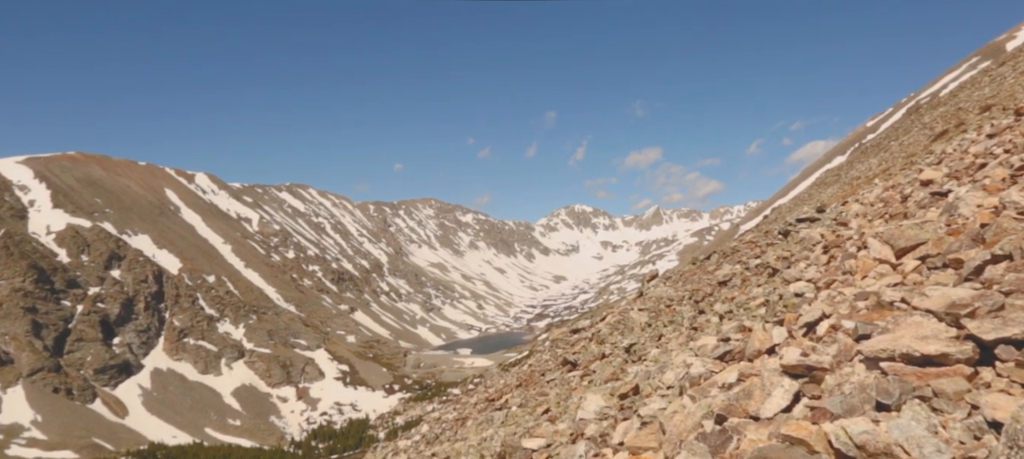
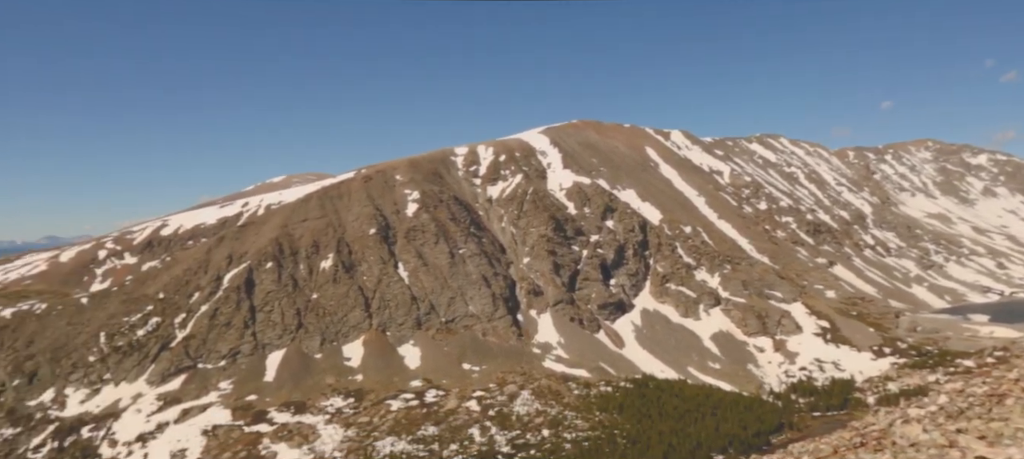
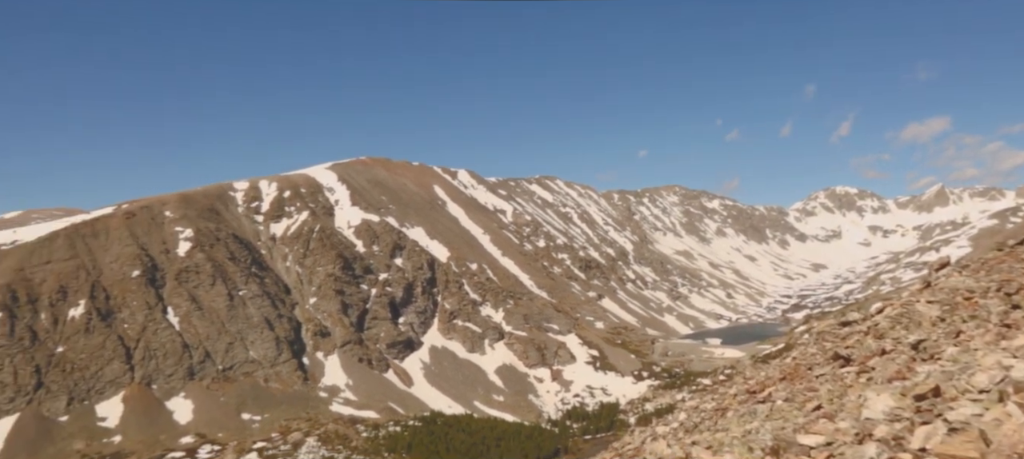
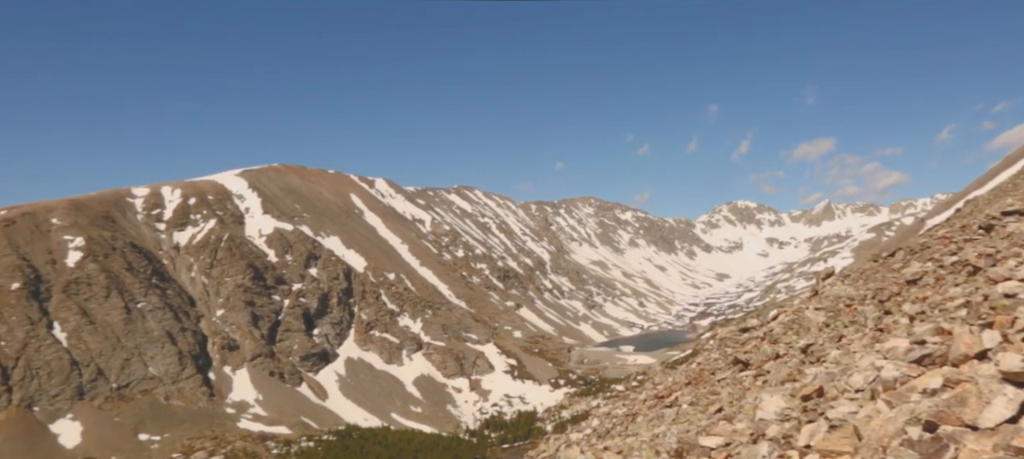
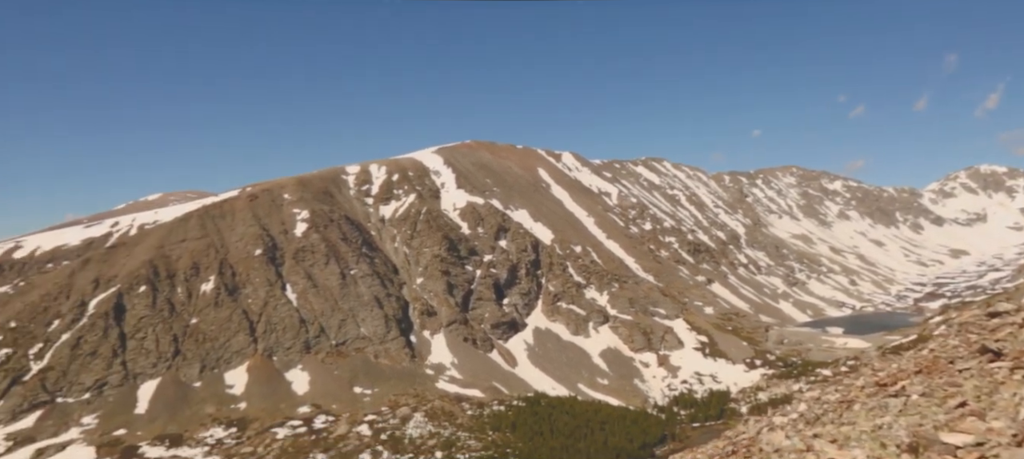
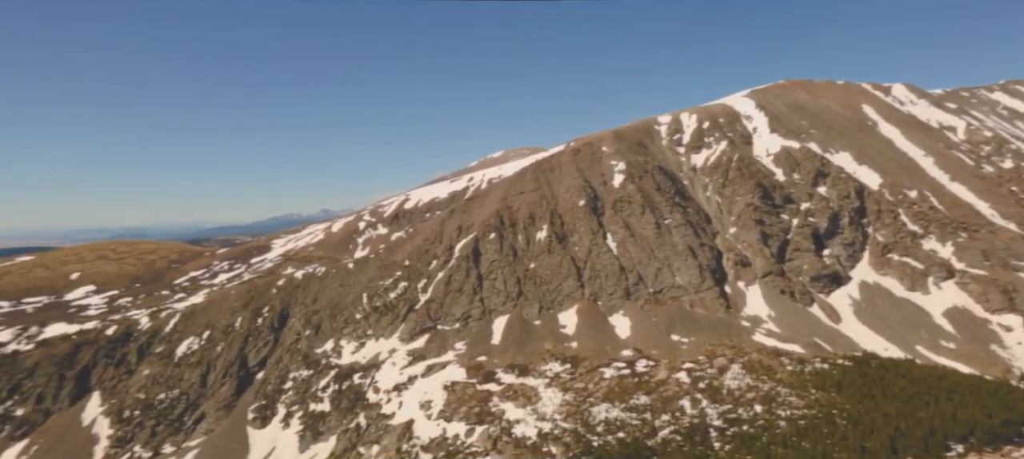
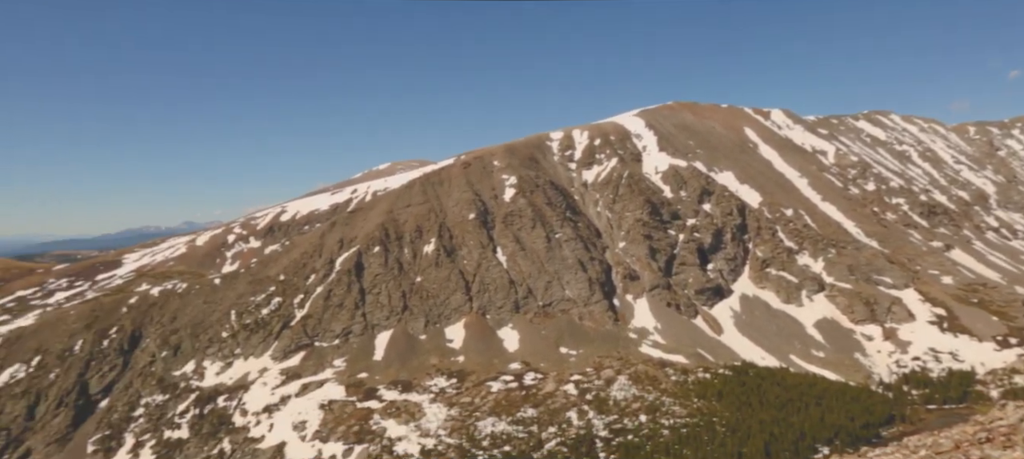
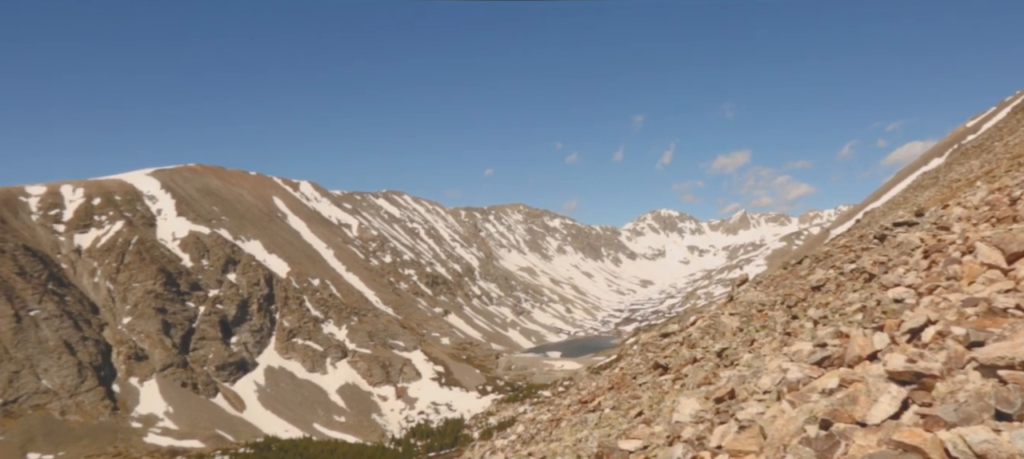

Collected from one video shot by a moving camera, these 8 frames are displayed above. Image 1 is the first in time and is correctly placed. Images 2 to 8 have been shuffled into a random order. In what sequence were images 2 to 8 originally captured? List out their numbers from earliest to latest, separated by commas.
8, 4, 3, 5, 2, 7, 6
